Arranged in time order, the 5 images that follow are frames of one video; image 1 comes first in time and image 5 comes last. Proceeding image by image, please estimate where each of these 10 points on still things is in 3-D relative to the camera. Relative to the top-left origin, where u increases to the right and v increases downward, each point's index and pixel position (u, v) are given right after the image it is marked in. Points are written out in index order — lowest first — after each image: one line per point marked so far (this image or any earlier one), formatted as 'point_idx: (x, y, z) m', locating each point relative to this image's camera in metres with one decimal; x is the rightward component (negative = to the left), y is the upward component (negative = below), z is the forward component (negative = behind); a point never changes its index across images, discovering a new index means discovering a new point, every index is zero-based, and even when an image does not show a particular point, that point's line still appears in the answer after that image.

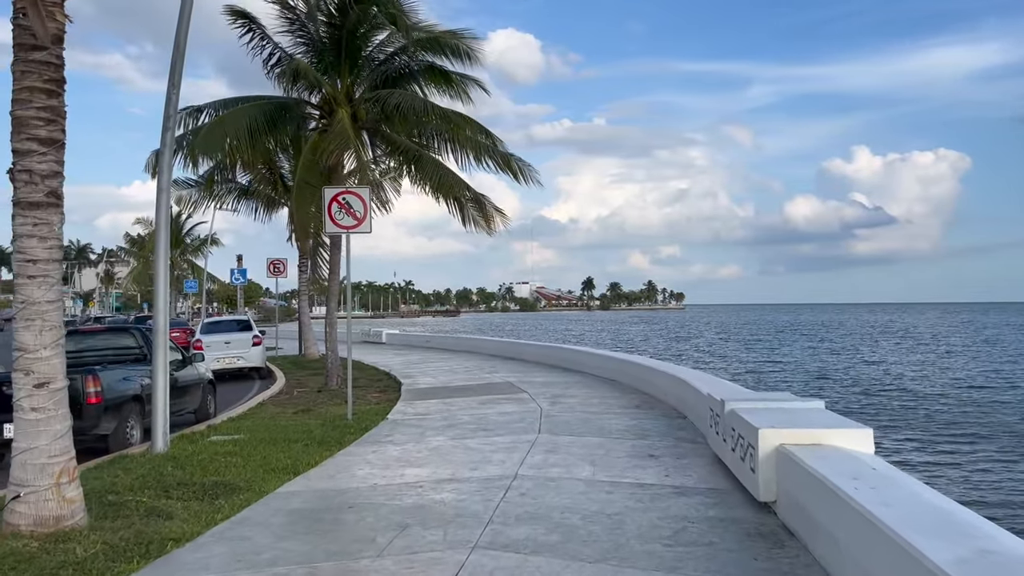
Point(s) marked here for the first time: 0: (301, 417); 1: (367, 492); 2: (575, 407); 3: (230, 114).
0: (-3.1, -1.9, +12.3) m
1: (-1.2, -1.7, +7.0) m
2: (+0.9, -1.7, +12.1) m
3: (-4.8, +2.9, +14.4) m
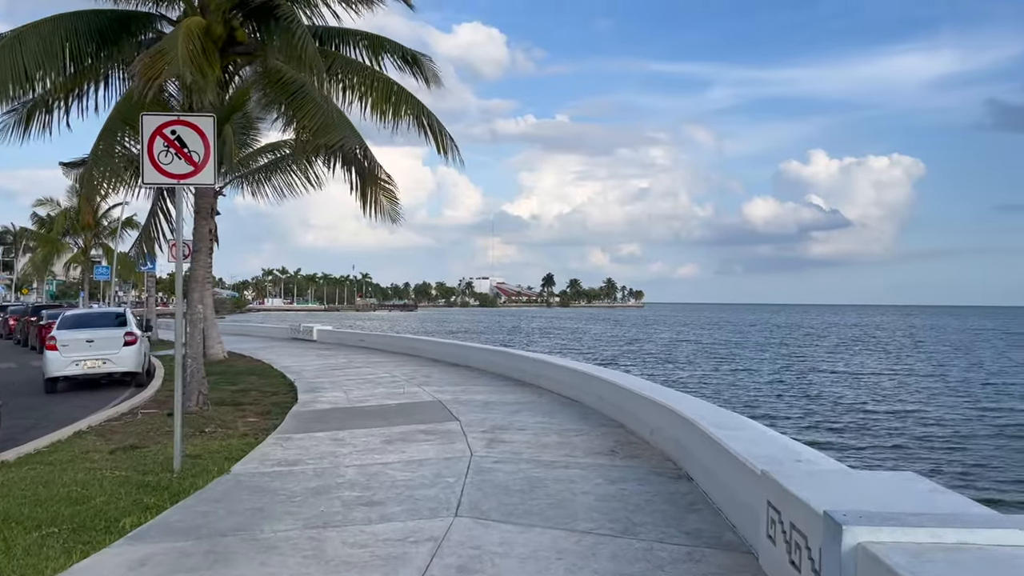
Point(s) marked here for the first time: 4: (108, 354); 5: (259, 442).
0: (-3.9, -1.7, +8.2) m
1: (-1.8, -1.6, +3.0) m
2: (+0.1, -1.6, +8.2) m
3: (-5.6, +3.2, +10.2) m
4: (-7.8, -1.3, +16.4) m
5: (-2.7, -1.7, +9.2) m
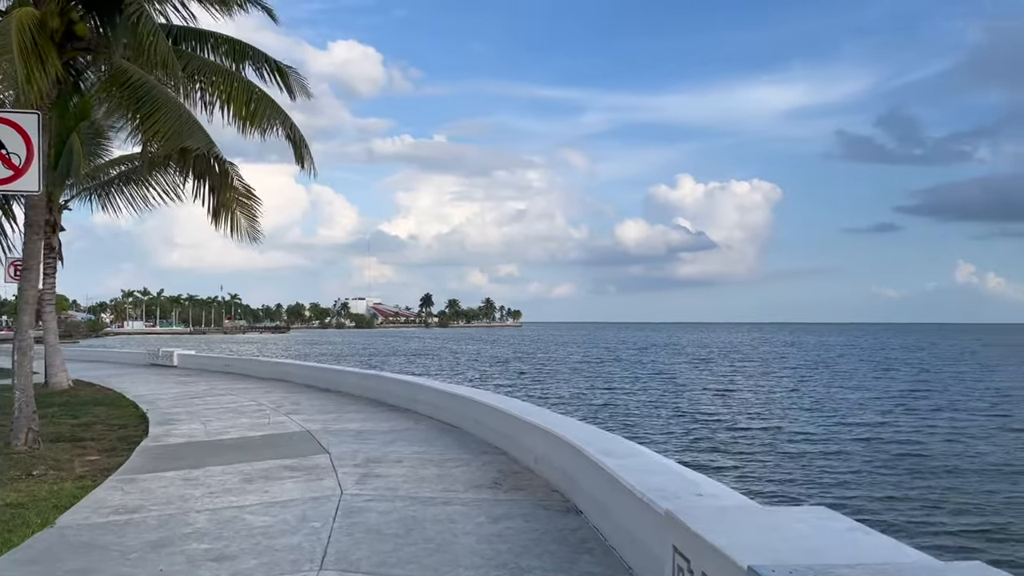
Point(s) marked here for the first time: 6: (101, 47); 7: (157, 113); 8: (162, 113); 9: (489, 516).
0: (-4.9, -1.9, +6.9) m
1: (-2.1, -1.6, +2.1) m
2: (-1.0, -1.7, +7.5) m
3: (-7.0, +2.9, +8.8) m
4: (-10.0, -1.7, +14.5) m
5: (-4.0, -1.9, +8.1) m
6: (-5.0, +2.9, +10.2) m
7: (-4.0, +2.0, +9.7) m
8: (-3.9, +2.0, +9.7) m
9: (-0.2, -1.7, +6.3) m
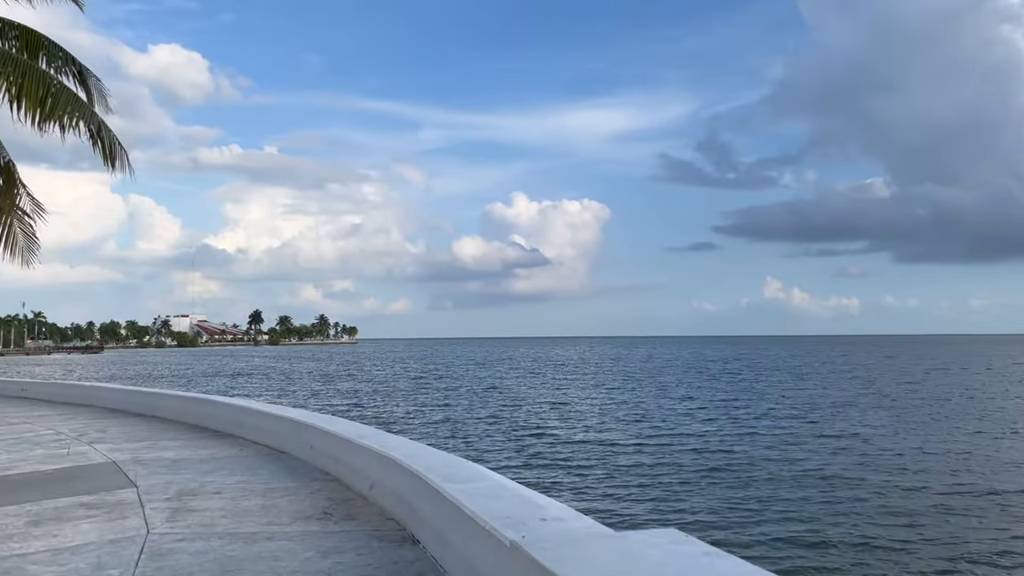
0: (-6.1, -2.0, +5.4) m
1: (-2.4, -1.6, +1.3) m
2: (-2.4, -1.9, +6.8) m
3: (-8.5, +2.8, +6.9) m
4: (-12.6, -1.9, +11.9) m
5: (-5.4, -2.0, +6.8) m
6: (-6.8, +2.8, +8.8) m
7: (-5.7, +1.8, +8.4) m
8: (-5.7, +1.8, +8.4) m
9: (-1.3, -1.8, +5.7) m
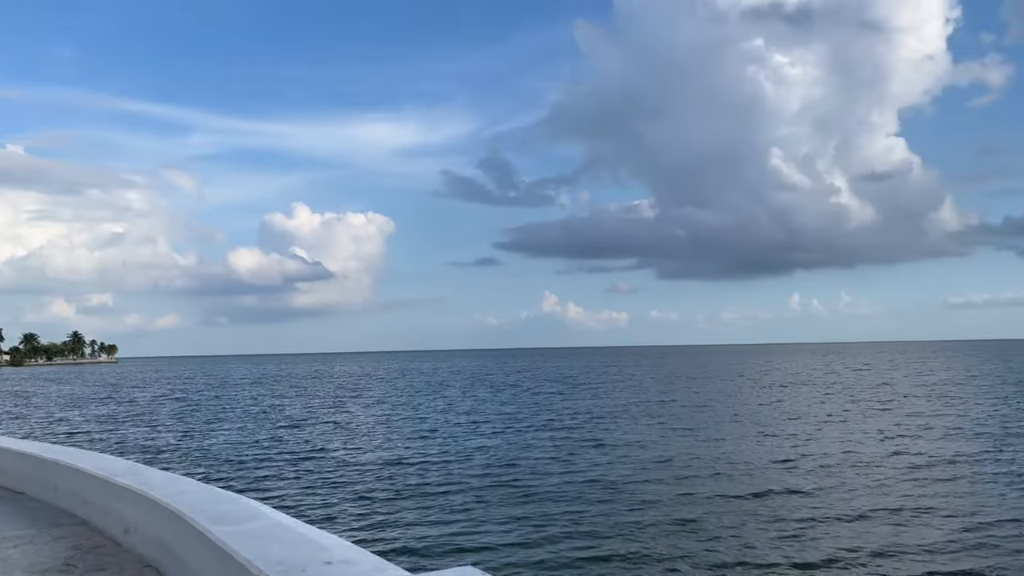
0: (-7.2, -2.0, +3.4) m
1: (-2.6, -1.6, +0.3) m
2: (-4.0, -2.0, +5.6) m
3: (-9.9, +2.7, +4.3) m
4: (-15.1, -2.1, +8.0) m
5: (-6.8, -2.1, +4.9) m
6: (-8.7, +2.6, +6.6) m
7: (-7.6, +1.7, +6.5) m
8: (-7.5, +1.7, +6.4) m
9: (-2.6, -1.9, +4.9) m
